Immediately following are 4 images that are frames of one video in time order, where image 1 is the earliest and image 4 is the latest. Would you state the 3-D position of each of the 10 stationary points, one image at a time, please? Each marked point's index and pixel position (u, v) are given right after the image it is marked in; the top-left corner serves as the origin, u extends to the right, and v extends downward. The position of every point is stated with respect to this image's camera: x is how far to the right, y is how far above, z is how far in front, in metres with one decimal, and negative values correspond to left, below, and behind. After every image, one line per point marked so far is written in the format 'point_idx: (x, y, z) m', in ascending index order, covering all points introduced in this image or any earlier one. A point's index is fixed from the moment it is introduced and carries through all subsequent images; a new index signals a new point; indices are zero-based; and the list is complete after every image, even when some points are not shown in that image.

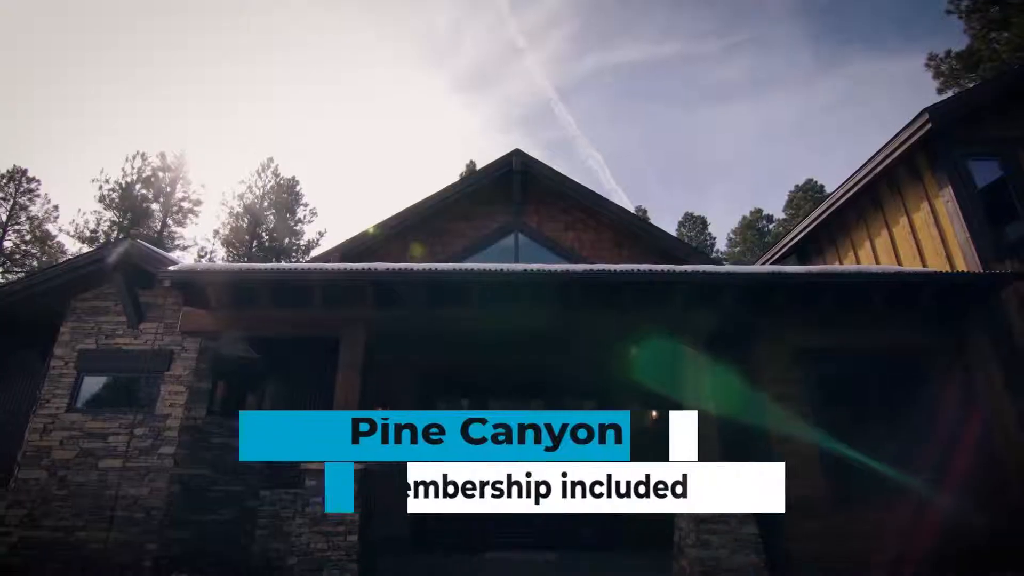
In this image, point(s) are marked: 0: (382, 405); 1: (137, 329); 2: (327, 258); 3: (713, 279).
0: (-2.5, -2.3, +9.0) m
1: (-7.0, -0.8, +8.7) m
2: (-4.0, +0.7, +10.1) m
3: (+2.9, +0.2, +6.8) m
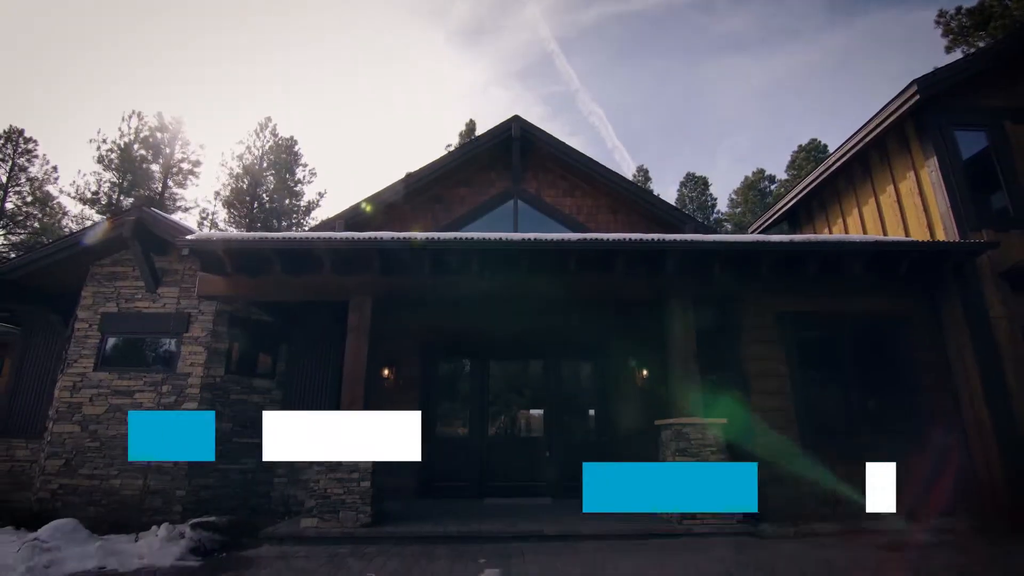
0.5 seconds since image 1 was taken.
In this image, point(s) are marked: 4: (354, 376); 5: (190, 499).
0: (-2.5, -1.6, +9.5) m
1: (-7.1, -0.1, +9.1) m
2: (-4.0, +1.4, +10.4) m
3: (+2.9, +0.6, +7.1) m
4: (-2.6, -1.4, +7.6) m
5: (-5.7, -3.8, +8.2) m
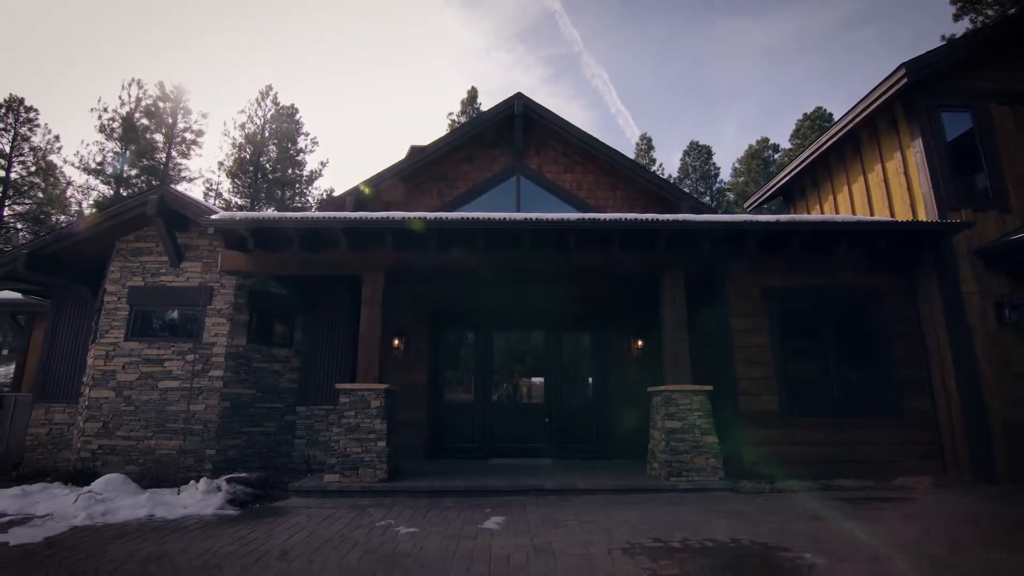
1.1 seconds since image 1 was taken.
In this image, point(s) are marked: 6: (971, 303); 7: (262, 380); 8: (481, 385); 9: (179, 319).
0: (-2.5, -1.0, +10.1) m
1: (-7.0, +0.4, +9.7) m
2: (-4.0, +2.0, +10.8) m
3: (+3.0, +1.0, +7.5) m
4: (-2.5, -1.0, +8.1) m
5: (-5.7, -3.3, +9.0) m
6: (+8.0, -0.3, +8.0) m
7: (-5.2, -1.9, +9.5) m
8: (-0.7, -2.2, +10.2) m
9: (-6.9, -0.7, +9.5) m
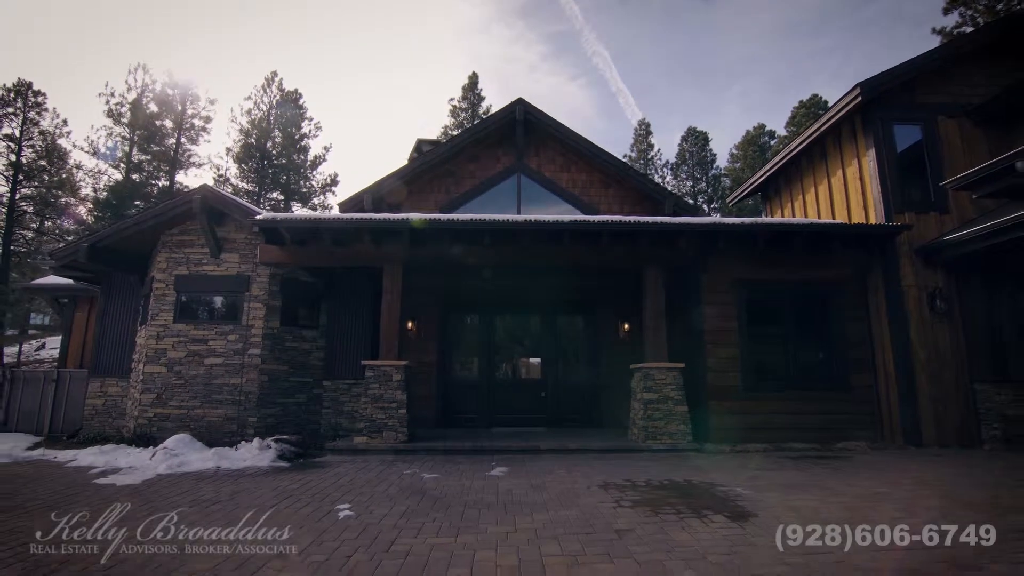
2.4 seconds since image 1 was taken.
0: (-2.4, -0.8, +11.4) m
1: (-7.0, +0.7, +10.9) m
2: (-3.9, +2.3, +11.9) m
3: (+3.0, +1.1, +8.7) m
4: (-2.5, -0.8, +9.4) m
5: (-5.7, -3.1, +10.4) m
6: (+8.0, -0.1, +9.3) m
7: (-5.1, -1.6, +10.9) m
8: (-0.7, -1.9, +11.5) m
9: (-6.9, -0.4, +10.8) m
